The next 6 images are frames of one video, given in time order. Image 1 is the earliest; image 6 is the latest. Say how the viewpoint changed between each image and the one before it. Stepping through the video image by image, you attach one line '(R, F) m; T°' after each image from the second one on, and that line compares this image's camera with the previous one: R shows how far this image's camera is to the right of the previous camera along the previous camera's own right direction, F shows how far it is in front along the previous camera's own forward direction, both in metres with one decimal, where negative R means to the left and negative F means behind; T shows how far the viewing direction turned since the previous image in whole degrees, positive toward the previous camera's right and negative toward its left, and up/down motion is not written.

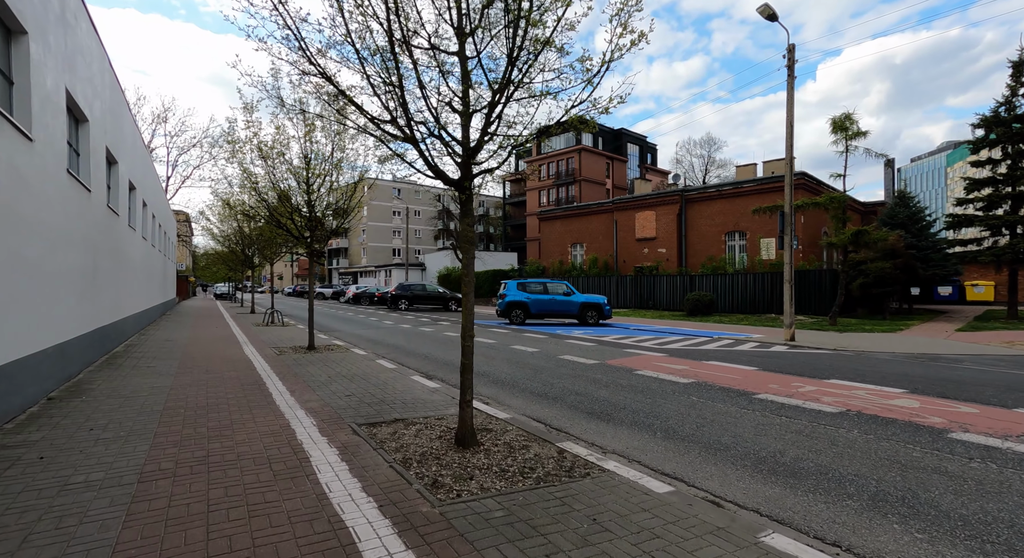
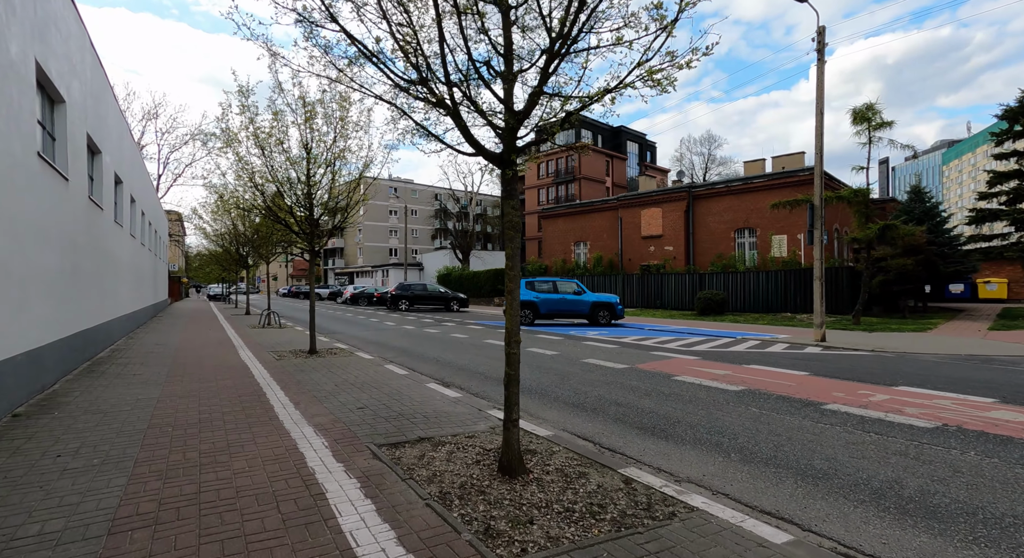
(-0.5, +0.8) m; +1°
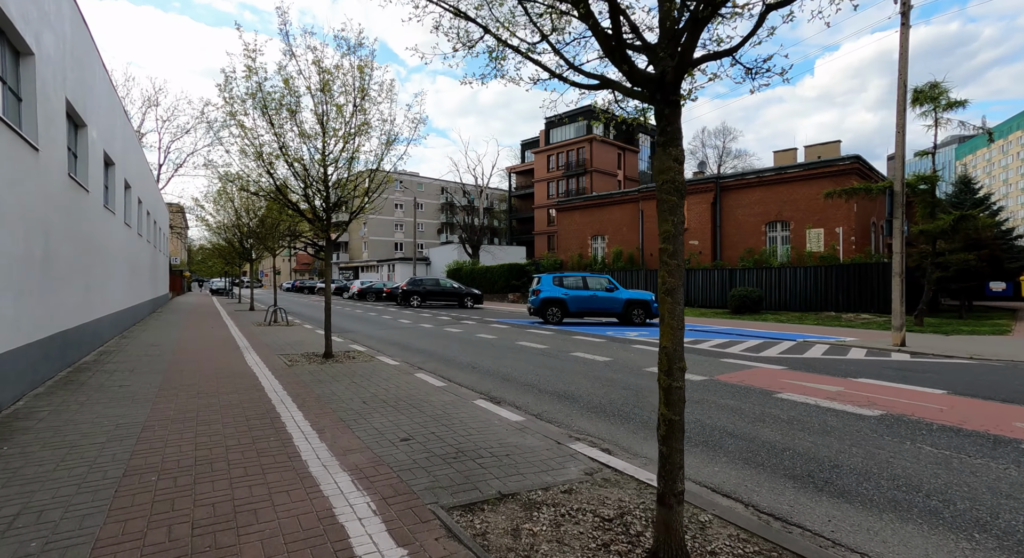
(-0.8, +1.5) m; 0°
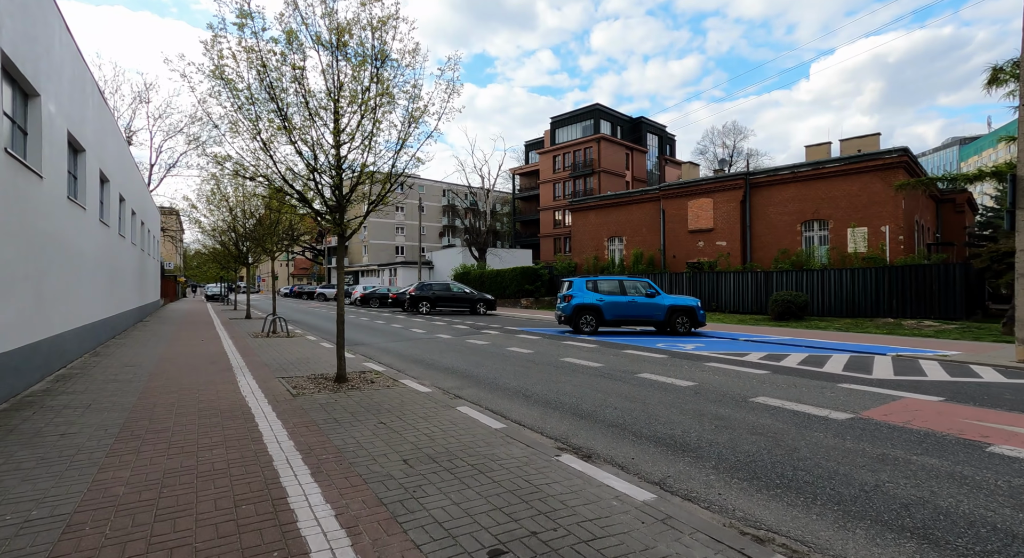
(-0.9, +1.9) m; 0°
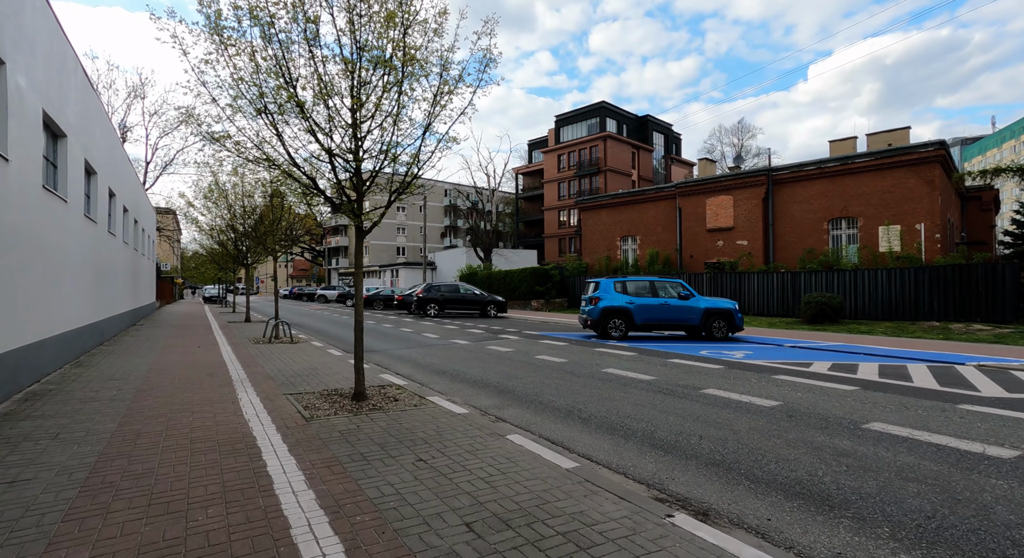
(-0.6, +1.2) m; 0°
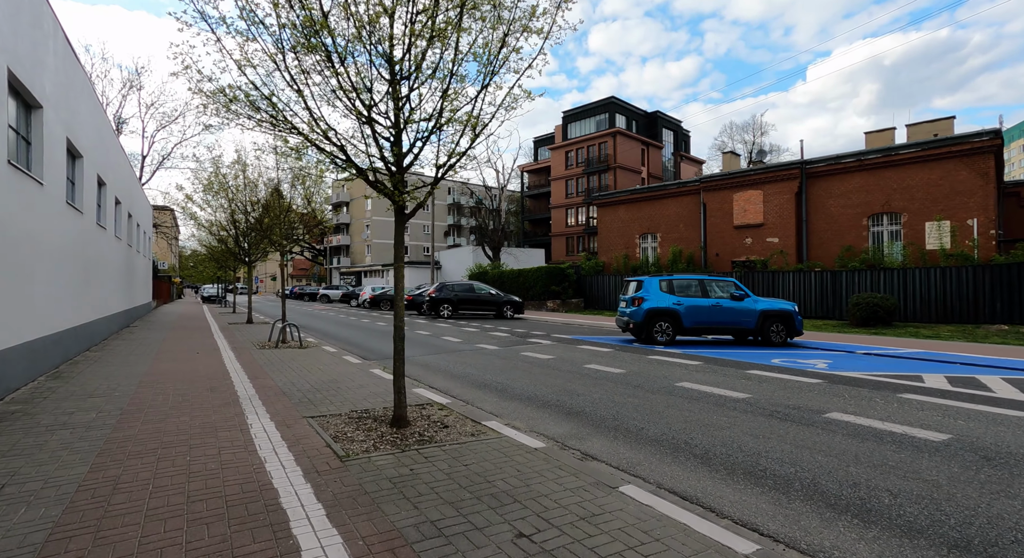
(-0.9, +1.5) m; 0°
